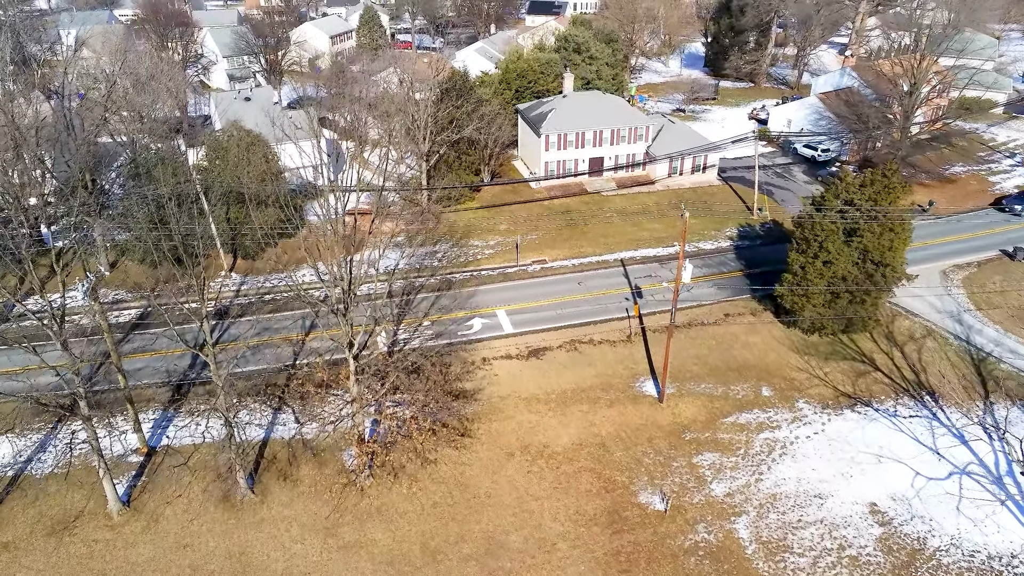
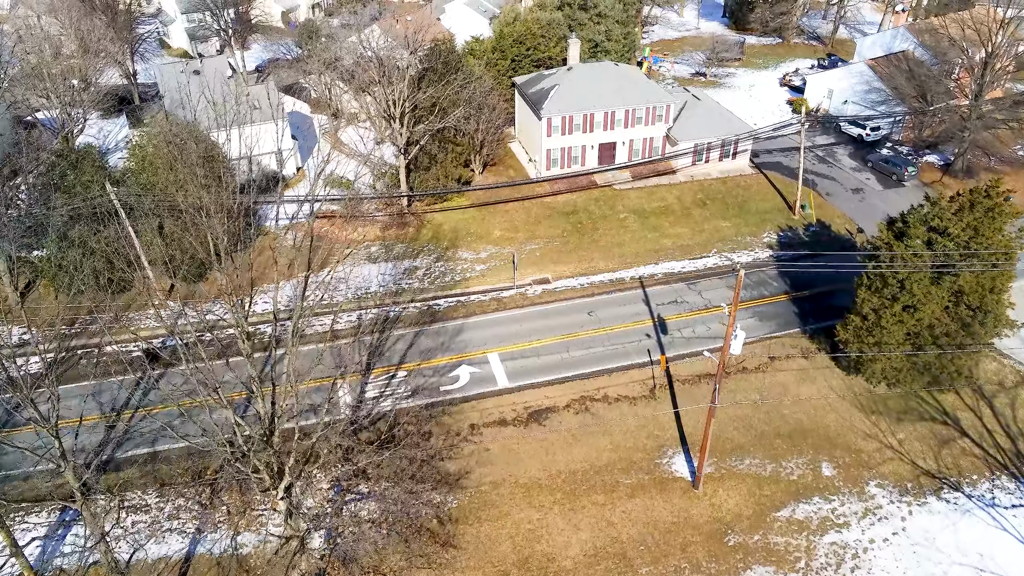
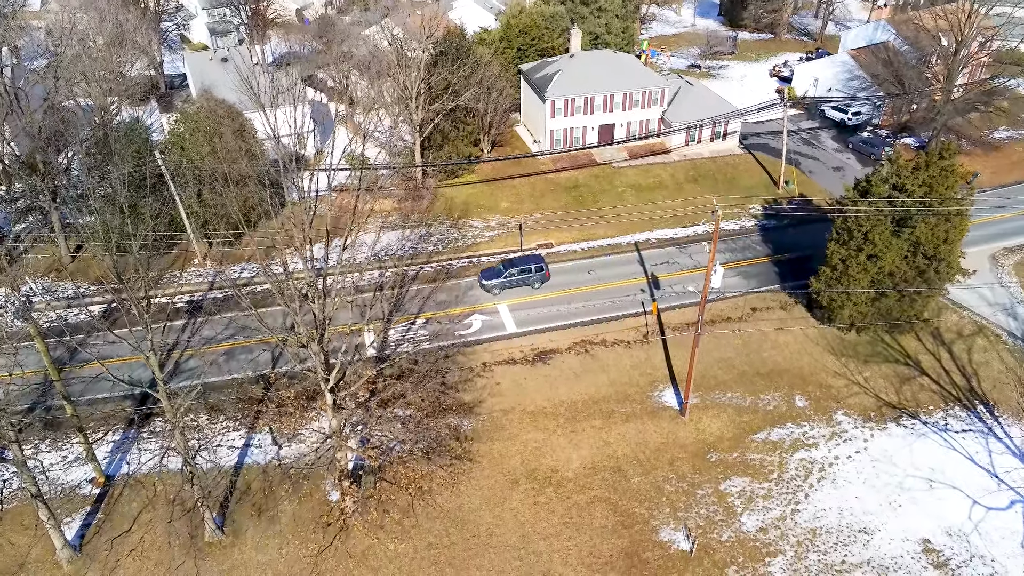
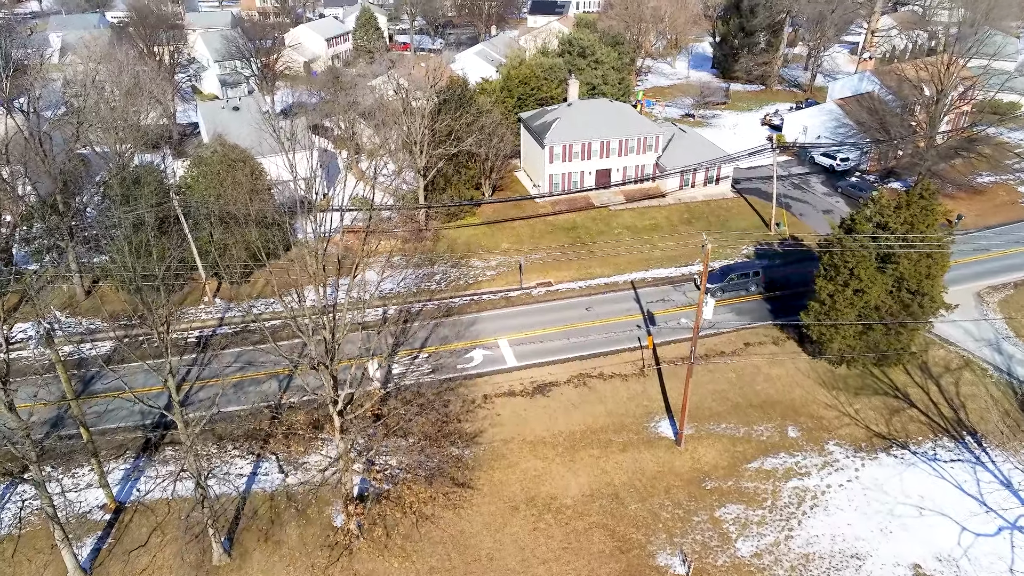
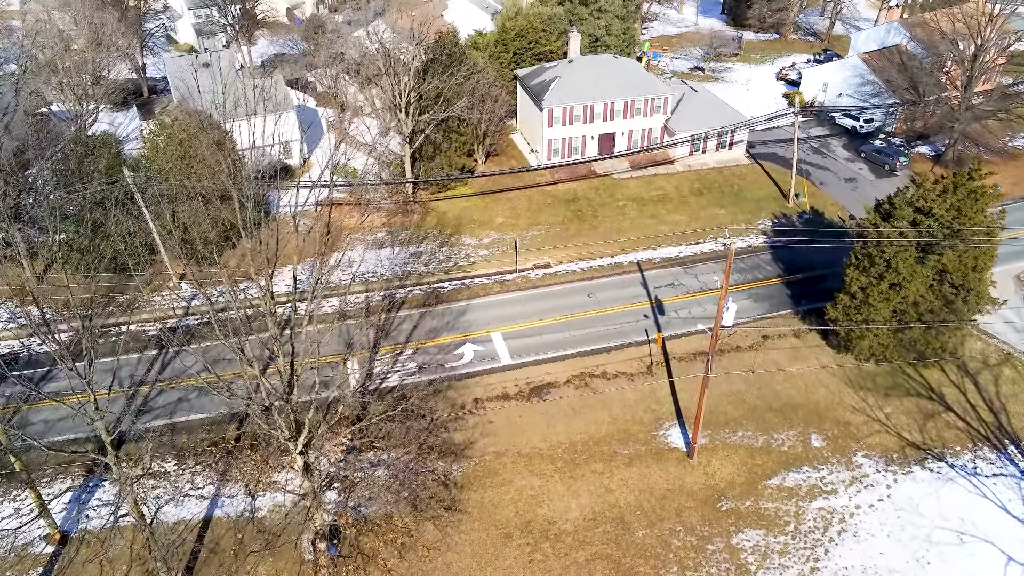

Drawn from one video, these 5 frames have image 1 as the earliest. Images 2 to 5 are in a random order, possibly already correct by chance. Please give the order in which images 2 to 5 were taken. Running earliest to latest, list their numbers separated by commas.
4, 3, 5, 2
